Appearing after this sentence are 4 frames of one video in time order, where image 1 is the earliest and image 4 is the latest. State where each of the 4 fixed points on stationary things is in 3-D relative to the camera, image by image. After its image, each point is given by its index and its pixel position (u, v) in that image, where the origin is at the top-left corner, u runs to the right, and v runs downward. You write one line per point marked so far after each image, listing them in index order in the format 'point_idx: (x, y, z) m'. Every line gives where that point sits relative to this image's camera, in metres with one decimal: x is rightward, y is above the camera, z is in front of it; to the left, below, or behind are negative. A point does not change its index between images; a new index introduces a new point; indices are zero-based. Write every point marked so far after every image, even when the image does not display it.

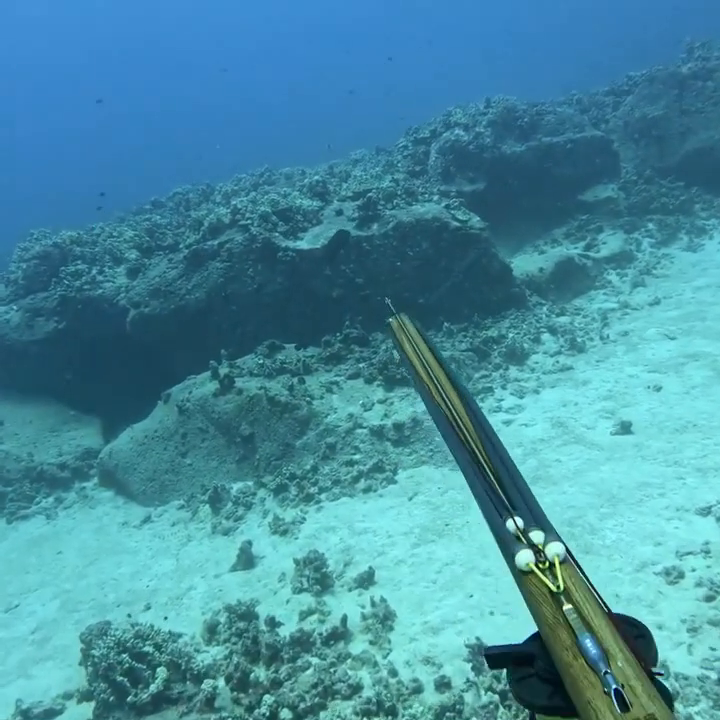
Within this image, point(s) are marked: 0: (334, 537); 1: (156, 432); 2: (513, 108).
0: (-0.2, -1.7, +9.2) m
1: (-2.7, -0.9, +12.5) m
2: (+2.8, +4.5, +17.1) m
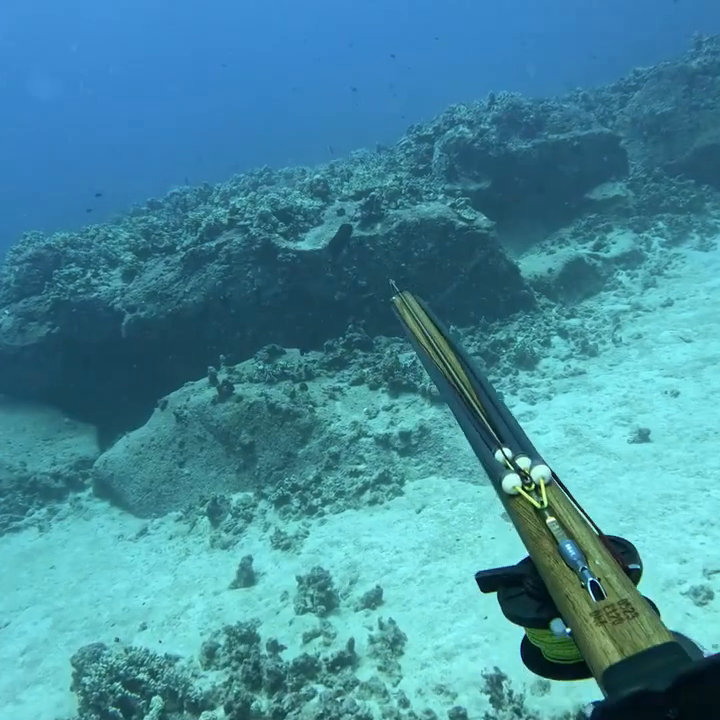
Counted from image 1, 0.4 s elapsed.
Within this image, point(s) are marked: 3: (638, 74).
0: (-0.2, -1.8, +8.8) m
1: (-2.6, -1.0, +12.1) m
2: (+2.8, +4.5, +16.7) m
3: (+5.8, +6.0, +20.0) m
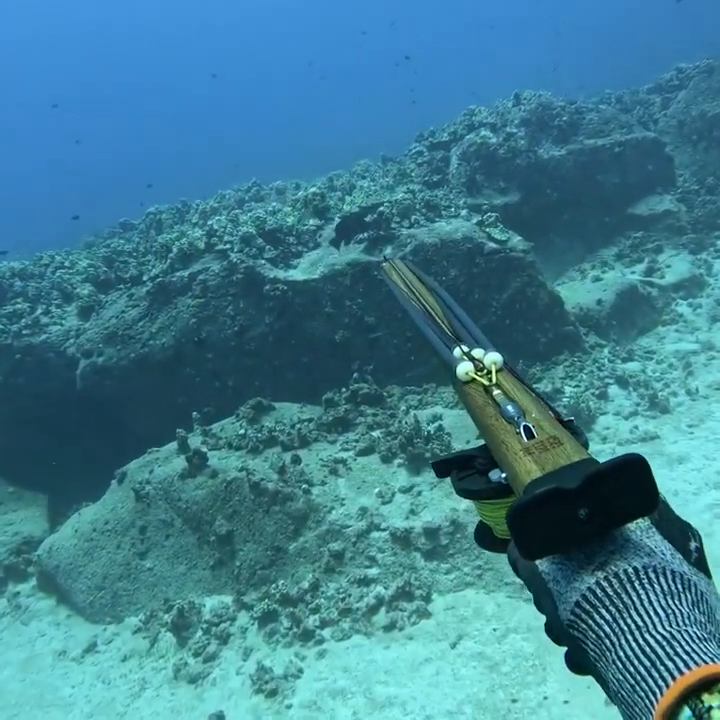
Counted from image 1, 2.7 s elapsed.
0: (-0.1, -2.3, +6.3) m
1: (-2.5, -1.6, +9.6) m
2: (+2.8, +3.8, +14.3) m
3: (+5.9, +5.3, +17.6) m
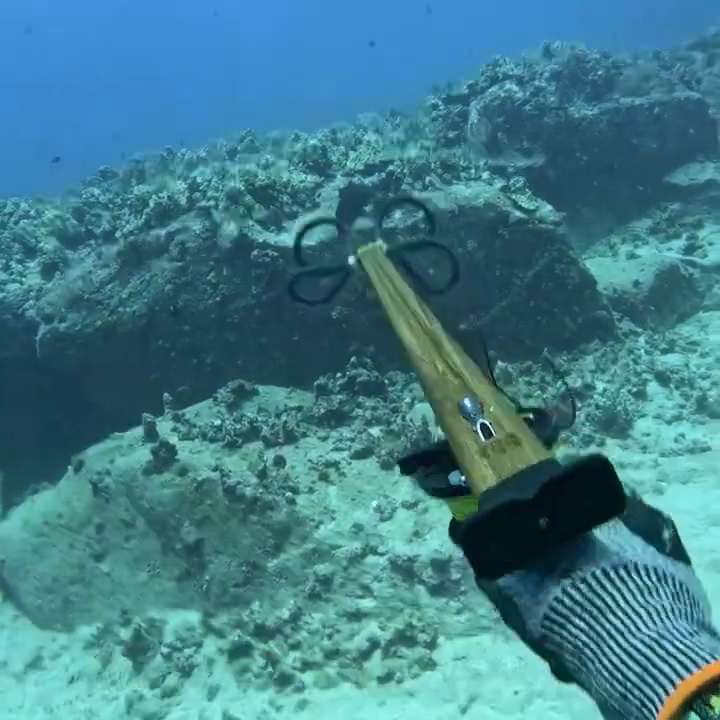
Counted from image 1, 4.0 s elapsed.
0: (-0.2, -2.3, +5.0) m
1: (-2.6, -1.4, +8.3) m
2: (+3.0, +4.1, +12.8) m
3: (+6.1, +5.6, +16.0) m
